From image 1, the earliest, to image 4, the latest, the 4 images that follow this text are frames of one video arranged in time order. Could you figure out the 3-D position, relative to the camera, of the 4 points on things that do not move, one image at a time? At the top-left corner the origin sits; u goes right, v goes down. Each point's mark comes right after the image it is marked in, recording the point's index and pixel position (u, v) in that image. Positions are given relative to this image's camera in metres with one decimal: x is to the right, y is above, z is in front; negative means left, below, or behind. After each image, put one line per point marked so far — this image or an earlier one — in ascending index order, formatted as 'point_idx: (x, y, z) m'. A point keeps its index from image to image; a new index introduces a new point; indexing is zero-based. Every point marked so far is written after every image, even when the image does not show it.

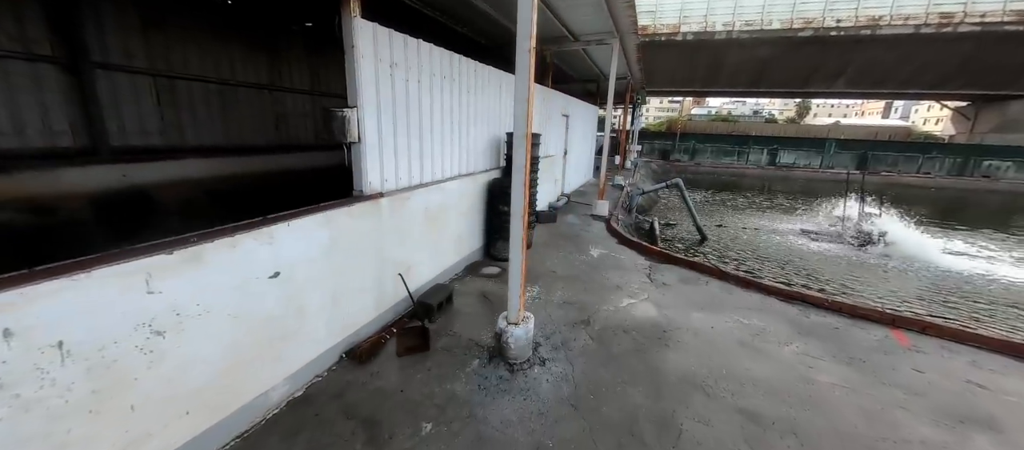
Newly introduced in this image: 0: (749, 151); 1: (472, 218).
0: (+11.9, +3.7, +19.0) m
1: (-0.4, +0.1, +4.1) m
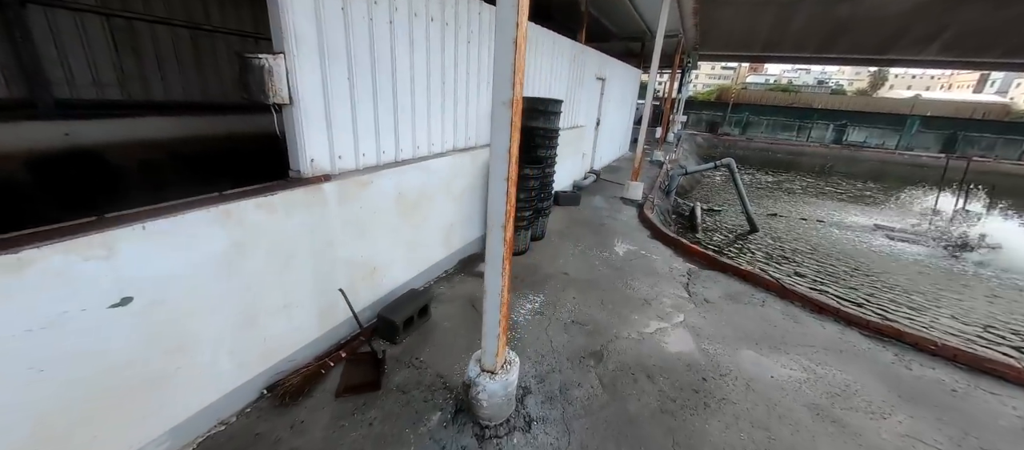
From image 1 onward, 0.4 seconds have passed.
0: (+13.3, +4.4, +16.9) m
1: (-0.4, +0.2, +3.3) m
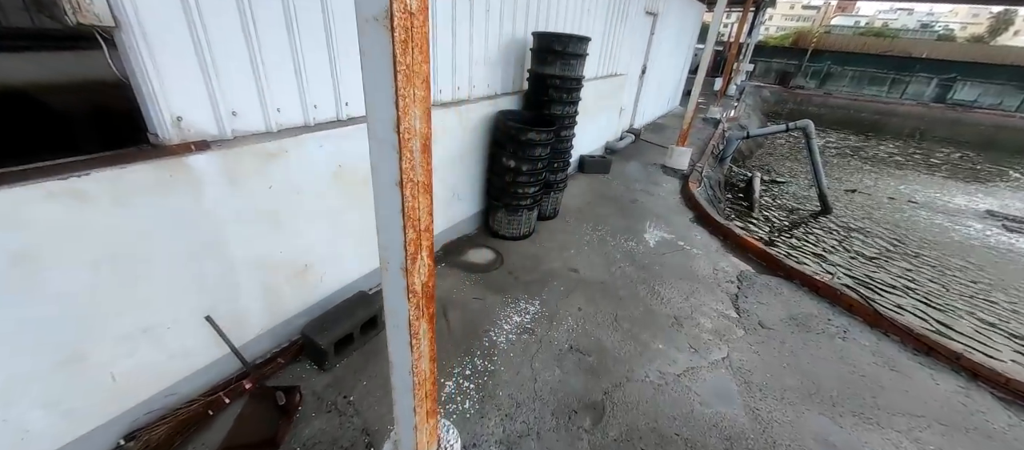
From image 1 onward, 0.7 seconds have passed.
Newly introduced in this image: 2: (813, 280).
0: (+14.8, +5.4, +14.1) m
1: (-0.4, +0.4, +2.6) m
2: (+2.1, -0.4, +2.6) m
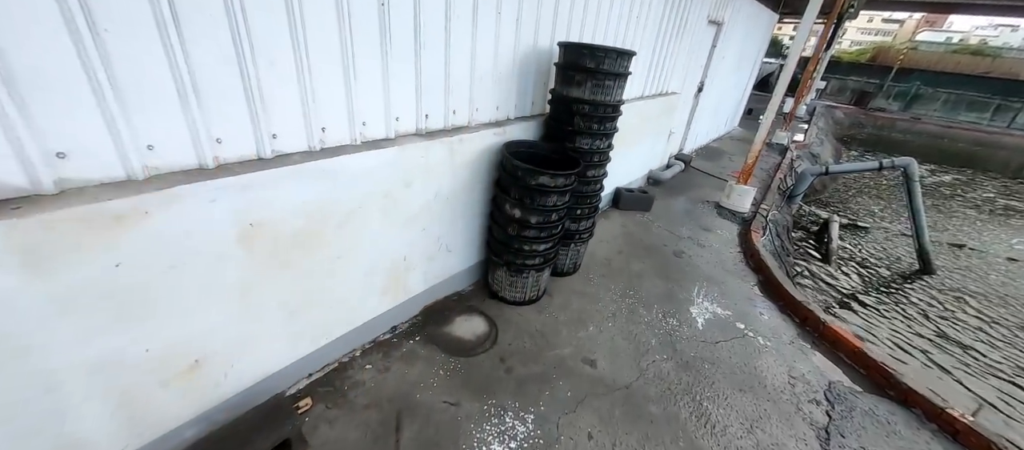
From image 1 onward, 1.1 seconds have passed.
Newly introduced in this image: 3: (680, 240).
0: (+16.2, +3.8, +12.1) m
1: (-0.4, 0.0, +2.0) m
2: (+2.0, -0.9, +1.7) m
3: (+1.4, -0.1, +3.2) m
